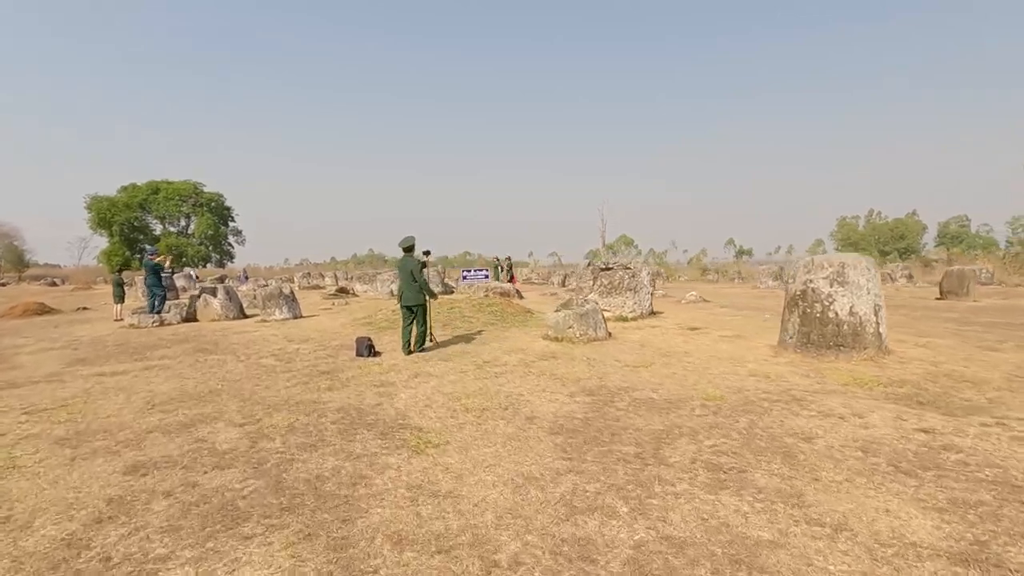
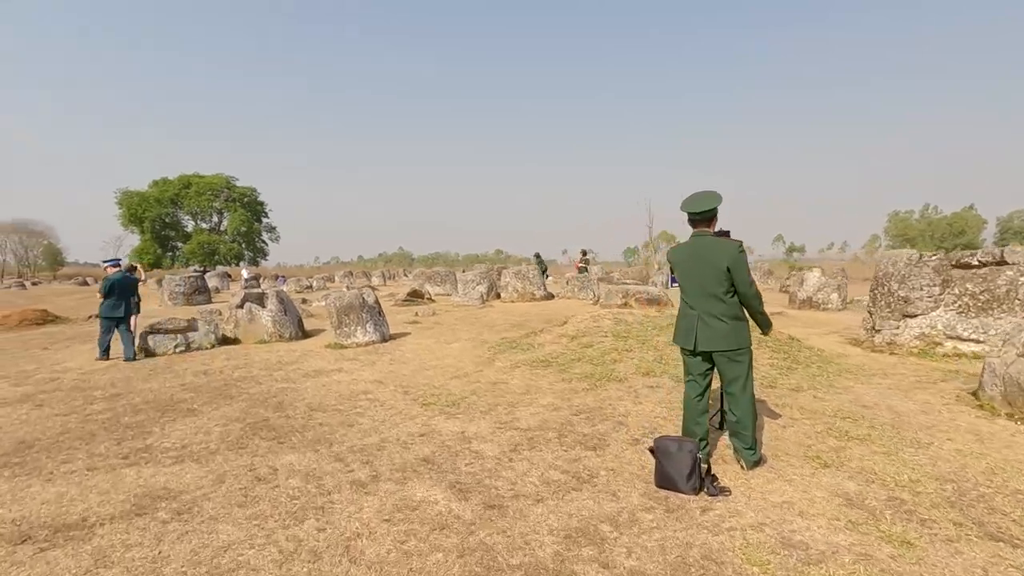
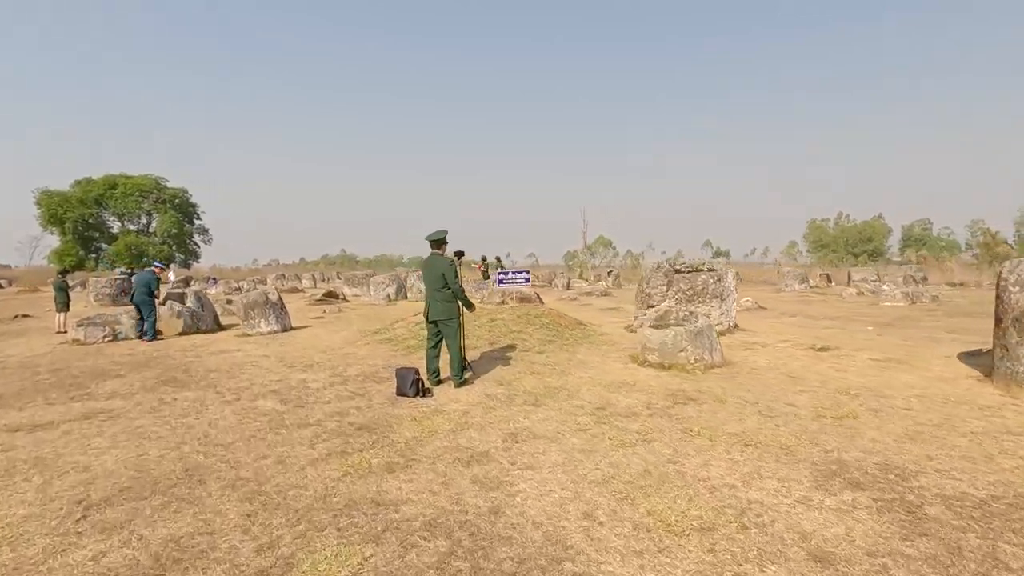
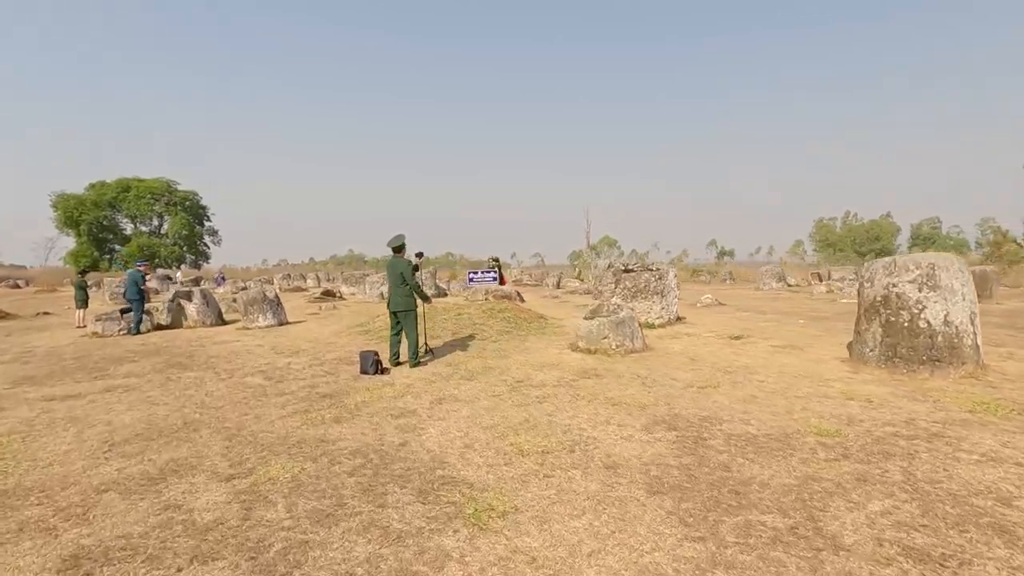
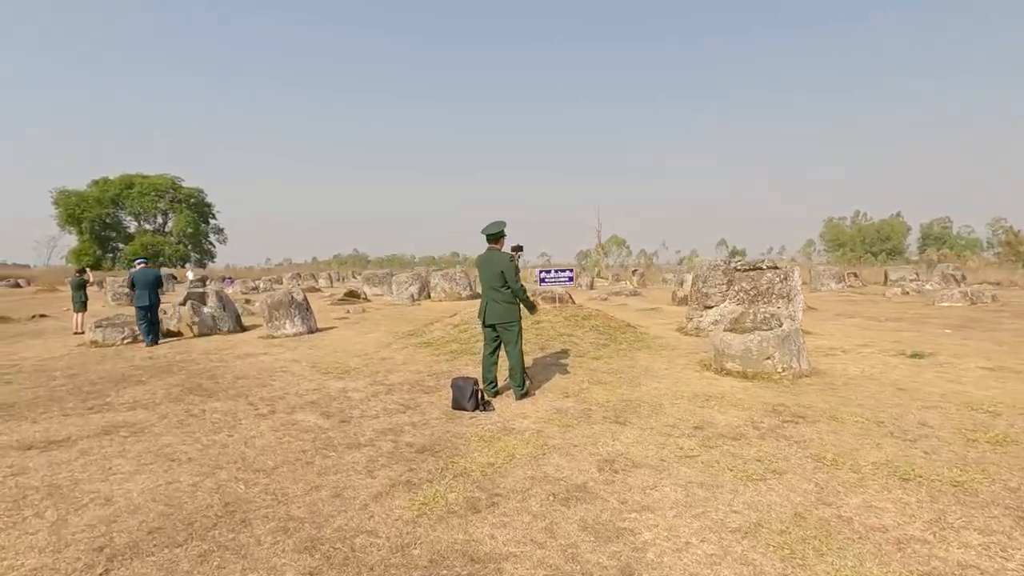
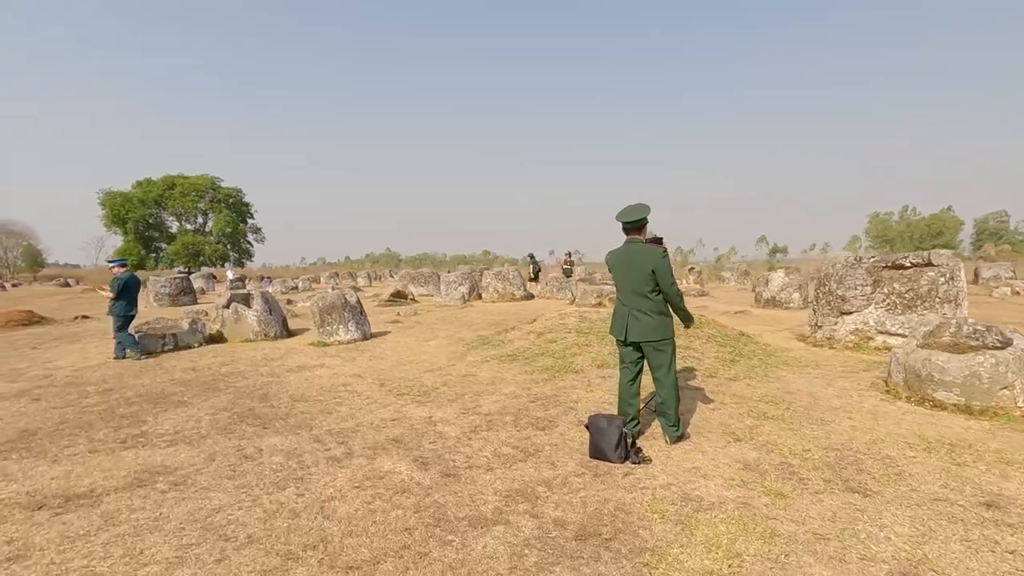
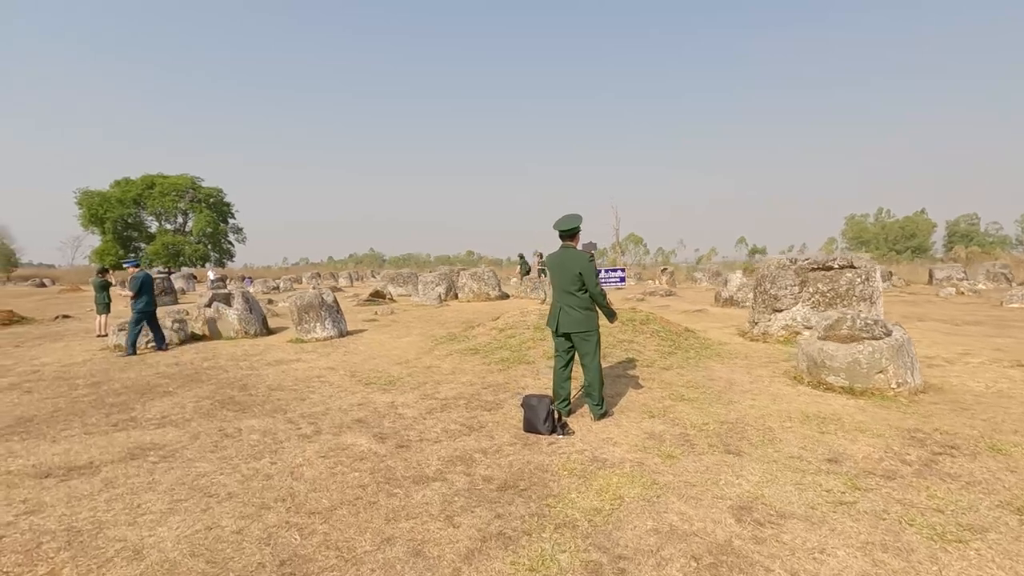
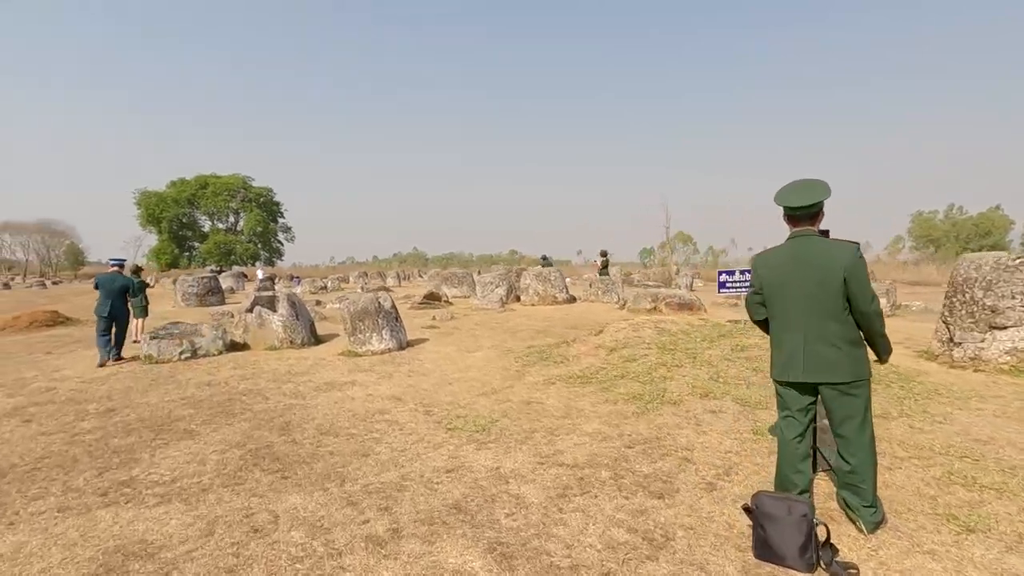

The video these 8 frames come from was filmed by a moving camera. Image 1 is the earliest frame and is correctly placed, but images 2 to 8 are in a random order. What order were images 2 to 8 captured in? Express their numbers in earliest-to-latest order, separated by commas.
4, 3, 5, 7, 6, 2, 8
